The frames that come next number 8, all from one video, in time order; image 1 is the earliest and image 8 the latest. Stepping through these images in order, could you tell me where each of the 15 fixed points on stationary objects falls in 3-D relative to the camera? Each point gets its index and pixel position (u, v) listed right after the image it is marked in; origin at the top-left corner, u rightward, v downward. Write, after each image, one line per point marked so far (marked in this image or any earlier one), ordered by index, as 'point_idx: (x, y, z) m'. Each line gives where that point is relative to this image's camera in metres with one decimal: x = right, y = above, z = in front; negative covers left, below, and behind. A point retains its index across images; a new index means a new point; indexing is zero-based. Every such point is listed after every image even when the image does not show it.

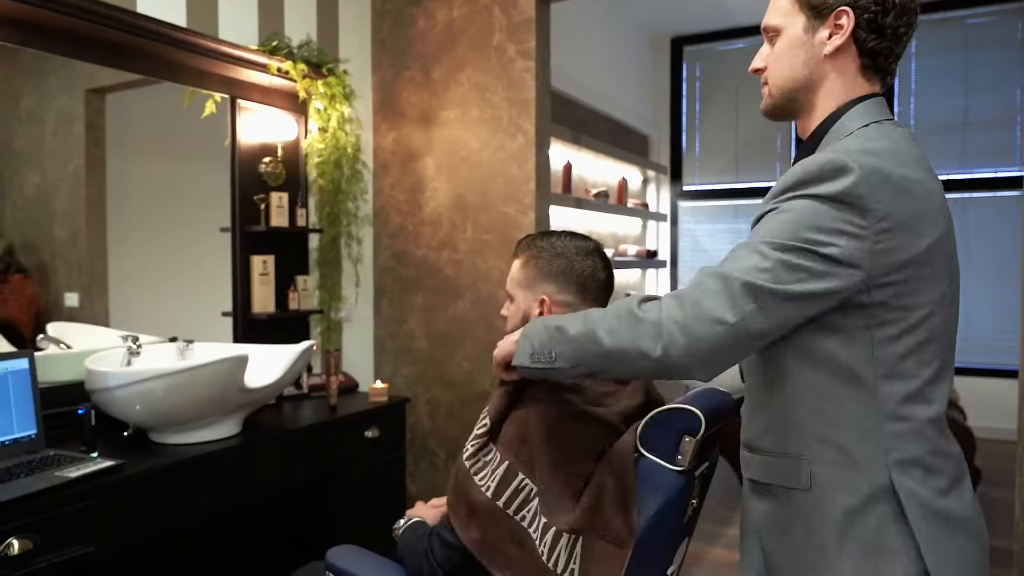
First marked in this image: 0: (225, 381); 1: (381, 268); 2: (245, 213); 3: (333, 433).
0: (-0.7, -0.2, +1.7) m
1: (-0.5, +0.1, +2.9) m
2: (-0.9, +0.3, +2.4) m
3: (-0.5, -0.4, +1.9) m
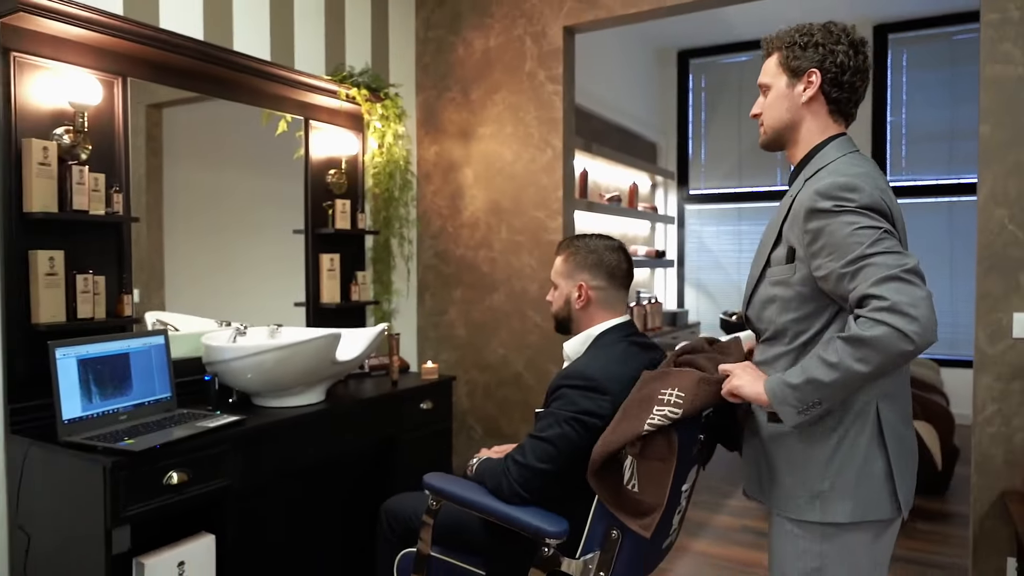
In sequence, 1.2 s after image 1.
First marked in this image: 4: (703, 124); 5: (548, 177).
0: (-0.6, -0.2, +2.1) m
1: (-0.4, +0.1, +3.3) m
2: (-0.8, +0.3, +2.8) m
3: (-0.4, -0.4, +2.3) m
4: (+1.7, +1.4, +6.1) m
5: (+0.1, +0.5, +3.0) m
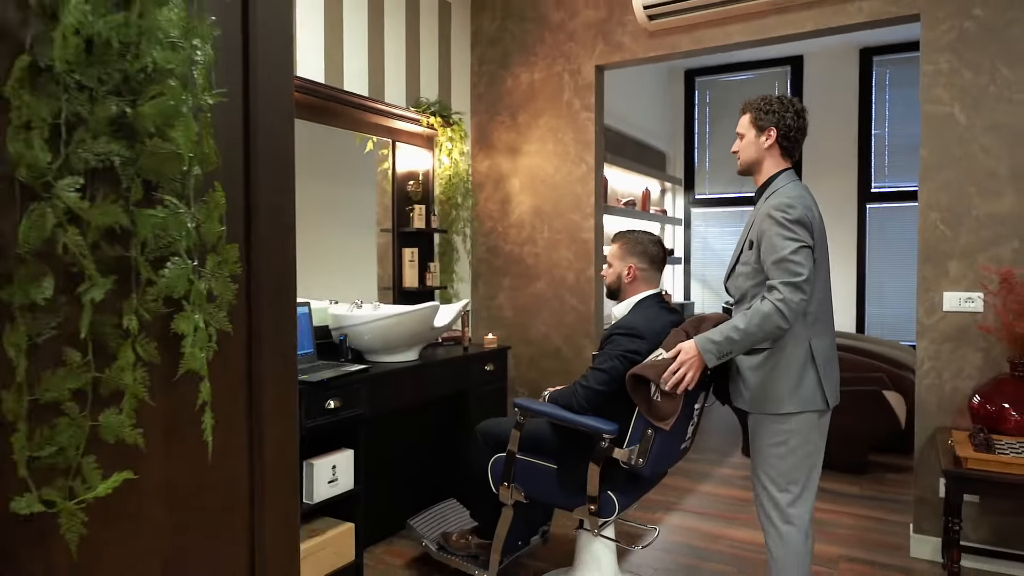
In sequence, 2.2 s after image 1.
0: (-0.3, -0.1, +2.8) m
1: (-0.2, +0.2, +4.0) m
2: (-0.6, +0.3, +3.5) m
3: (-0.2, -0.3, +3.0) m
4: (+1.9, +1.5, +6.8) m
5: (+0.4, +0.5, +3.7) m
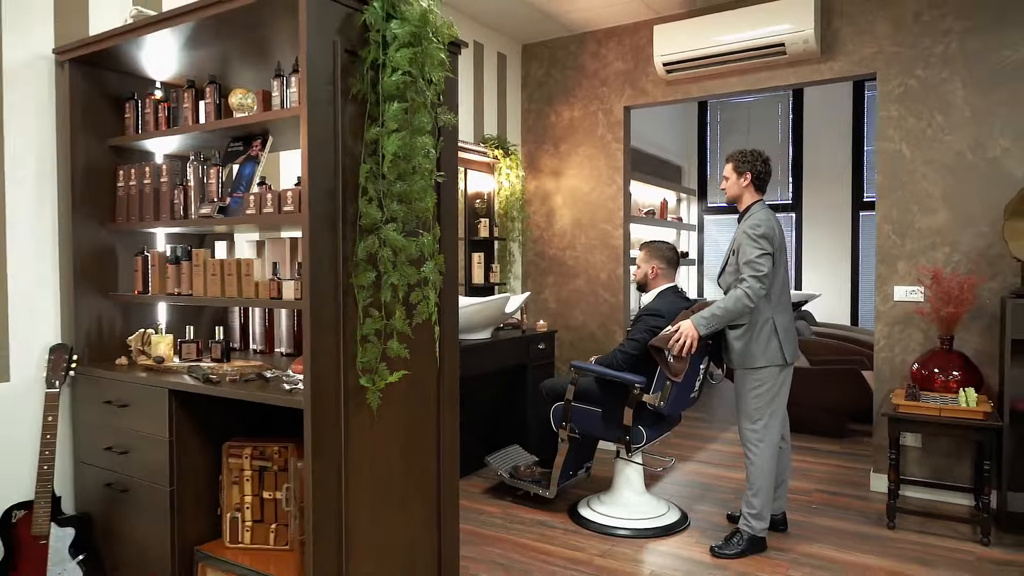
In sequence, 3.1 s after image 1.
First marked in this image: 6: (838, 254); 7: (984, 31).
0: (-0.1, -0.1, +3.7) m
1: (+0.1, +0.2, +4.9) m
2: (-0.3, +0.4, +4.4) m
3: (+0.1, -0.3, +4.0) m
4: (+2.3, +1.5, +7.7) m
5: (+0.7, +0.6, +4.6) m
6: (+3.3, +0.3, +7.2) m
7: (+2.3, +1.3, +3.5) m
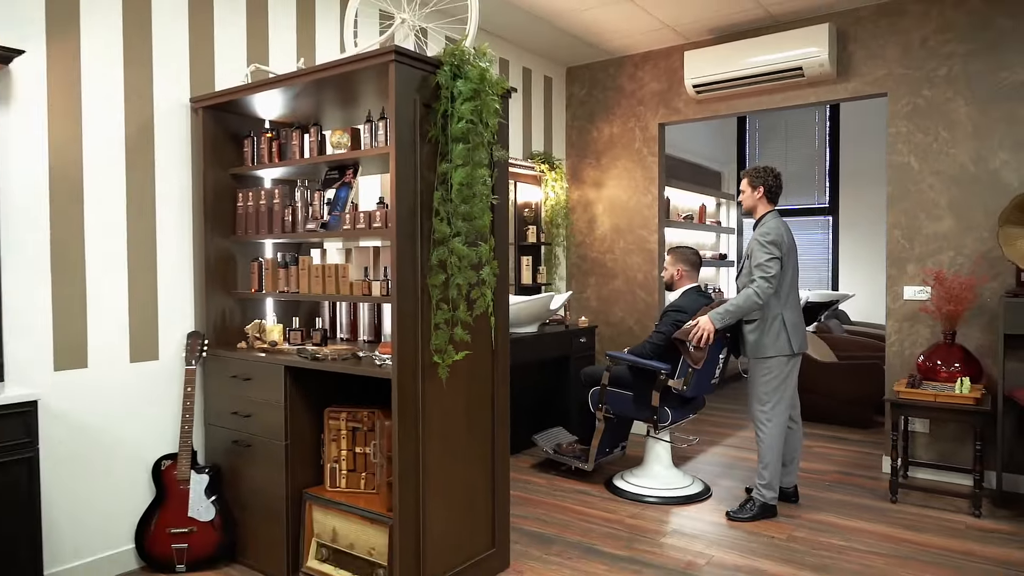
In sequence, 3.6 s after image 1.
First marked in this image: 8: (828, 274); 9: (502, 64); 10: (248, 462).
0: (+0.2, -0.1, +4.2) m
1: (+0.5, +0.2, +5.4) m
2: (0.0, +0.4, +4.9) m
3: (+0.4, -0.3, +4.5) m
4: (+2.8, +1.5, +8.1) m
5: (+1.0, +0.6, +5.1) m
6: (+3.8, +0.3, +7.5) m
7: (+2.6, +1.3, +3.9) m
8: (+3.4, +0.2, +7.7) m
9: (-0.1, +1.5, +4.8) m
10: (-1.0, -0.7, +2.8) m
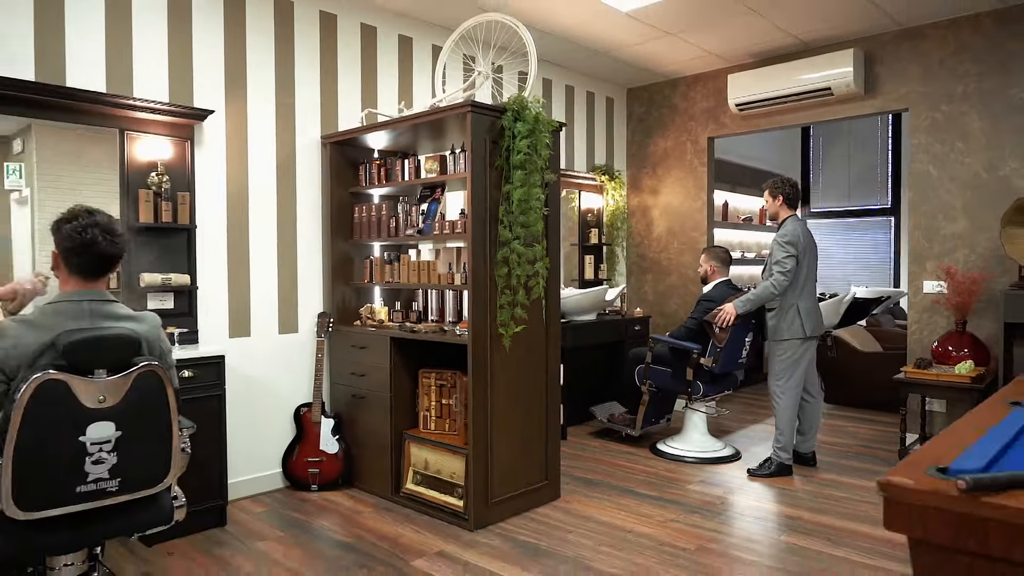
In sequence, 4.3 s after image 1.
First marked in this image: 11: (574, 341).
0: (+0.6, -0.1, +5.0) m
1: (+1.0, +0.2, +6.1) m
2: (+0.6, +0.4, +5.7) m
3: (+0.8, -0.3, +5.2) m
4: (+3.7, +1.5, +8.5) m
5: (+1.5, +0.6, +5.7) m
6: (+4.6, +0.4, +7.7) m
7: (+2.9, +1.3, +4.3) m
8: (+4.3, +0.2, +8.0) m
9: (+0.4, +1.6, +5.6) m
10: (-0.8, -0.6, +3.7) m
11: (+0.4, -0.4, +4.8) m
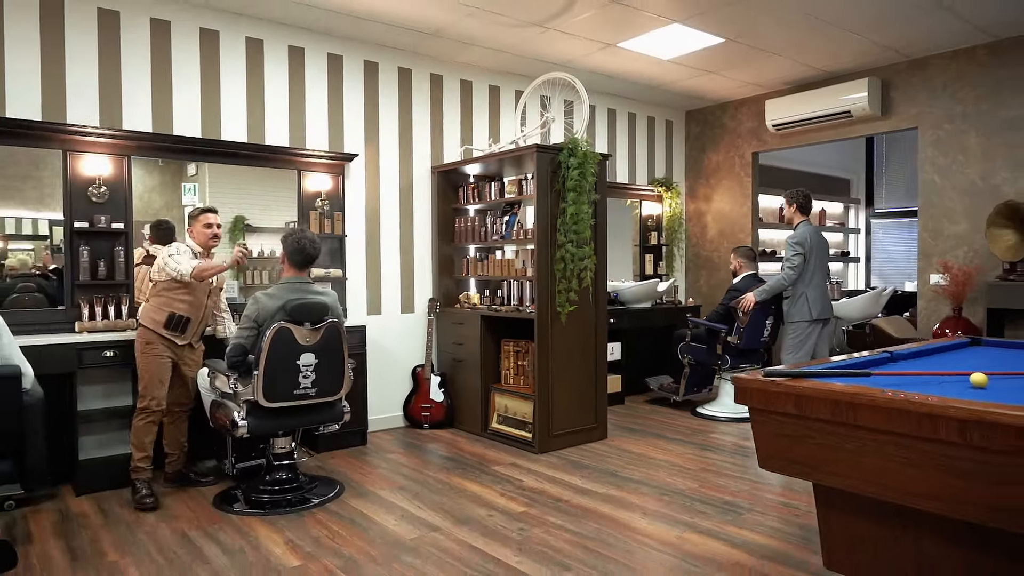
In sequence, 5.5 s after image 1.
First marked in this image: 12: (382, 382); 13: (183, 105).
0: (+1.2, 0.0, +6.1) m
1: (+1.8, +0.3, +7.2) m
2: (+1.3, +0.5, +6.8) m
3: (+1.4, -0.2, +6.2) m
4: (+4.8, +1.6, +9.1) m
5: (+2.2, +0.6, +6.7) m
6: (+5.6, +0.4, +8.2) m
7: (+3.4, +1.4, +5.1) m
8: (+5.3, +0.2, +8.6) m
9: (+1.1, +1.6, +6.7) m
10: (-0.4, -0.6, +5.0) m
11: (+1.0, -0.3, +5.9) m
12: (-0.9, -0.7, +5.0) m
13: (-2.0, +1.1, +4.2) m
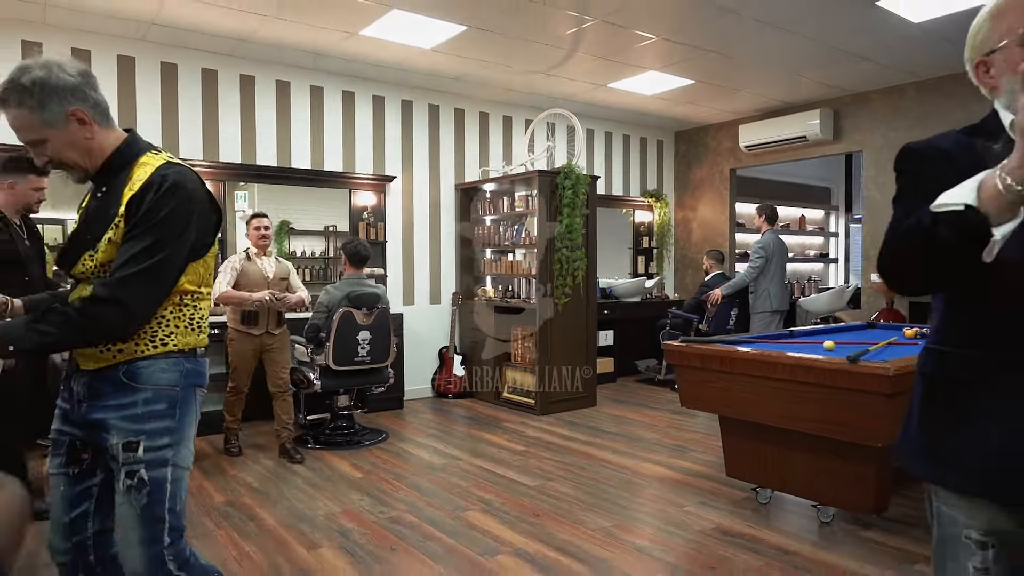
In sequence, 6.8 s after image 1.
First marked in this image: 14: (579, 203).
0: (+1.3, 0.0, +7.2) m
1: (+1.9, +0.3, +8.2) m
2: (+1.4, +0.5, +7.9) m
3: (+1.5, -0.2, +7.3) m
4: (+5.0, +1.6, +10.1) m
5: (+2.3, +0.7, +7.7) m
6: (+5.7, +0.4, +9.2) m
7: (+3.5, +1.4, +6.1) m
8: (+5.5, +0.3, +9.5) m
9: (+1.2, +1.6, +7.8) m
10: (-0.3, -0.5, +6.2) m
11: (+1.1, -0.3, +7.0) m
12: (-0.9, -0.6, +6.2) m
13: (-1.9, +1.1, +5.4) m
14: (+0.5, +0.7, +5.6) m
